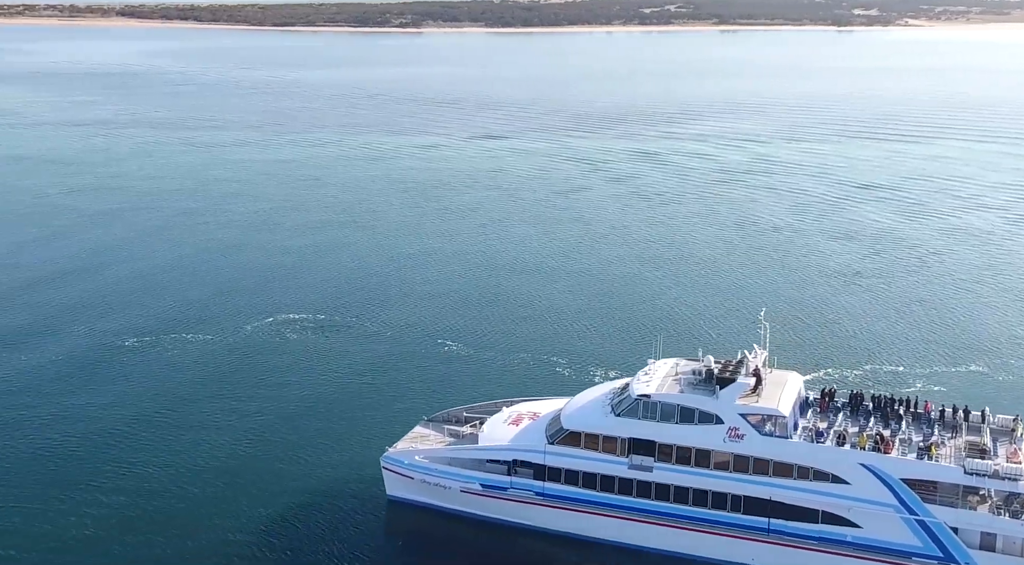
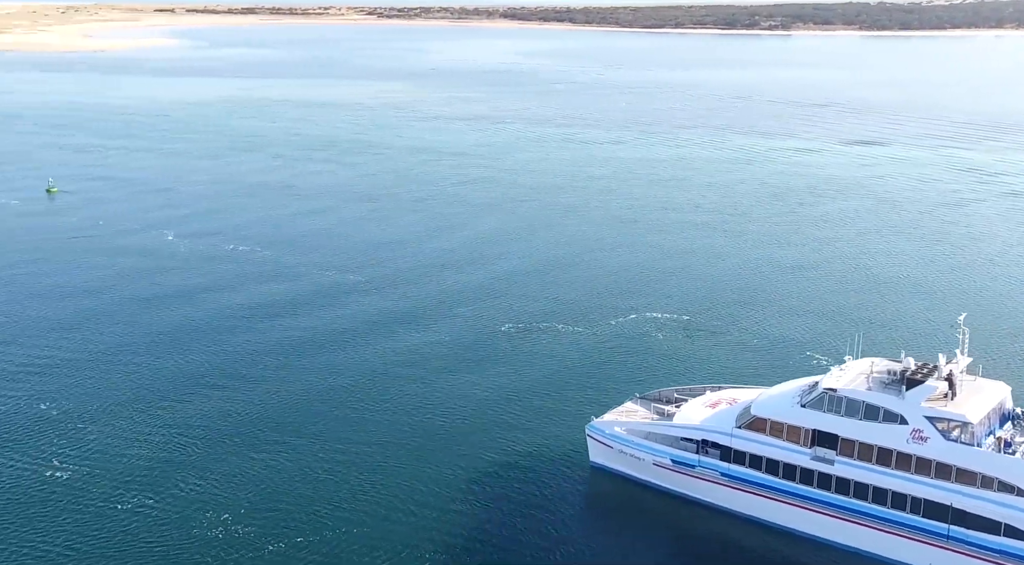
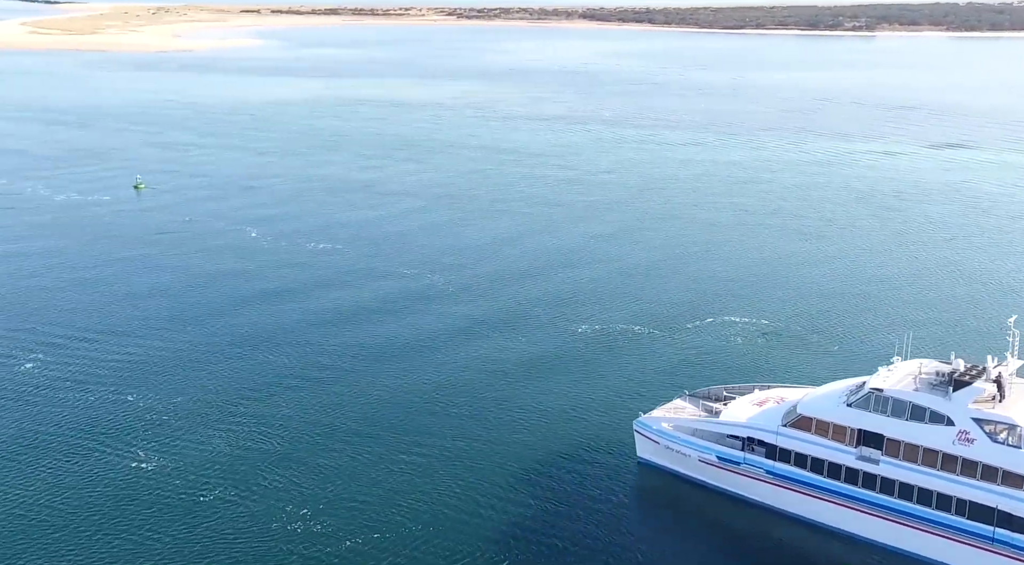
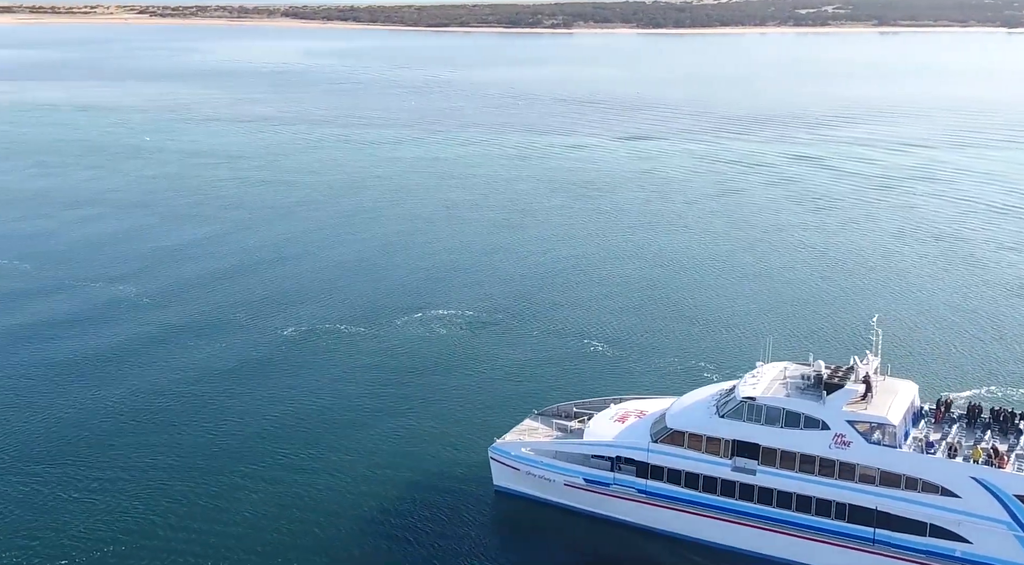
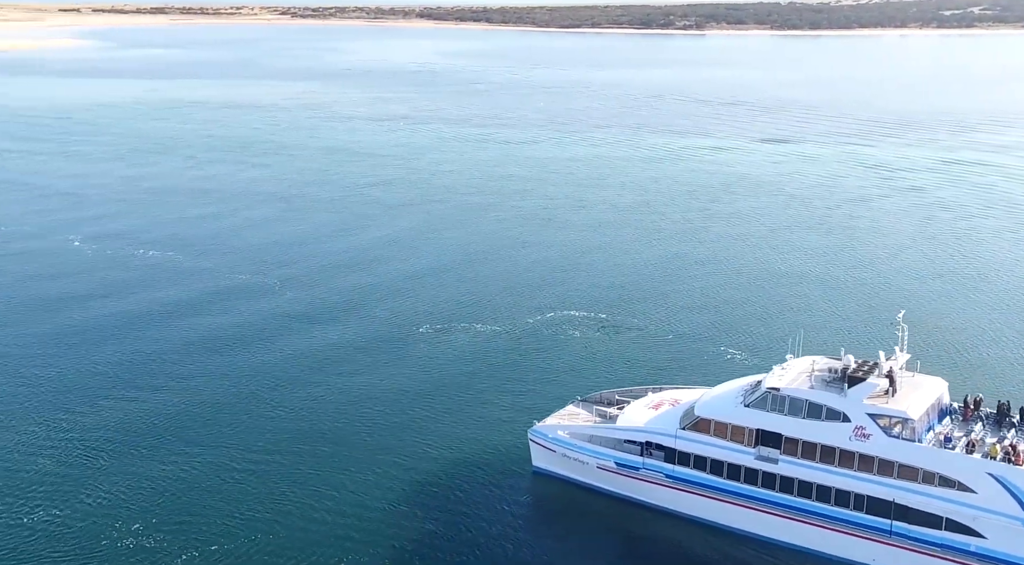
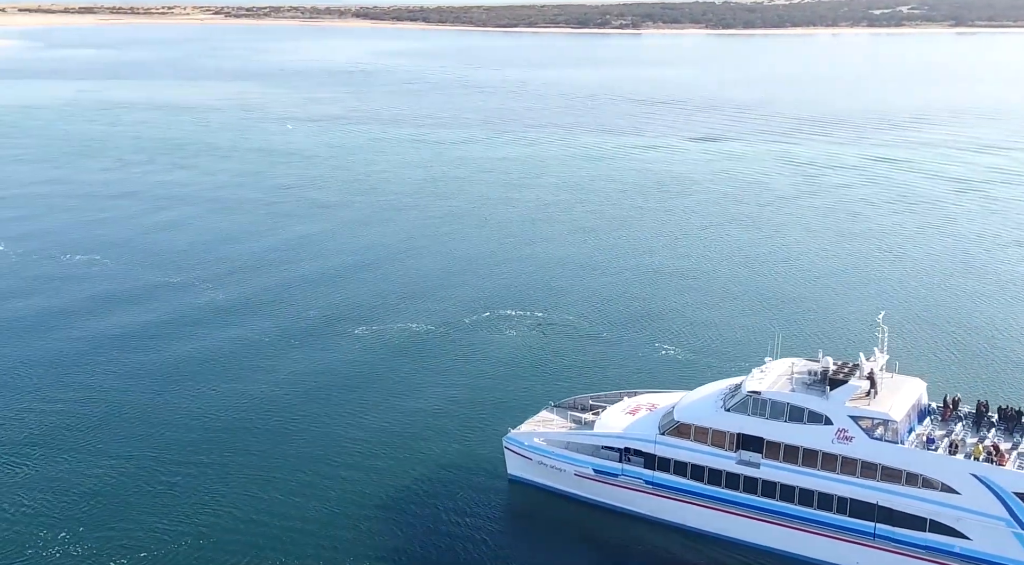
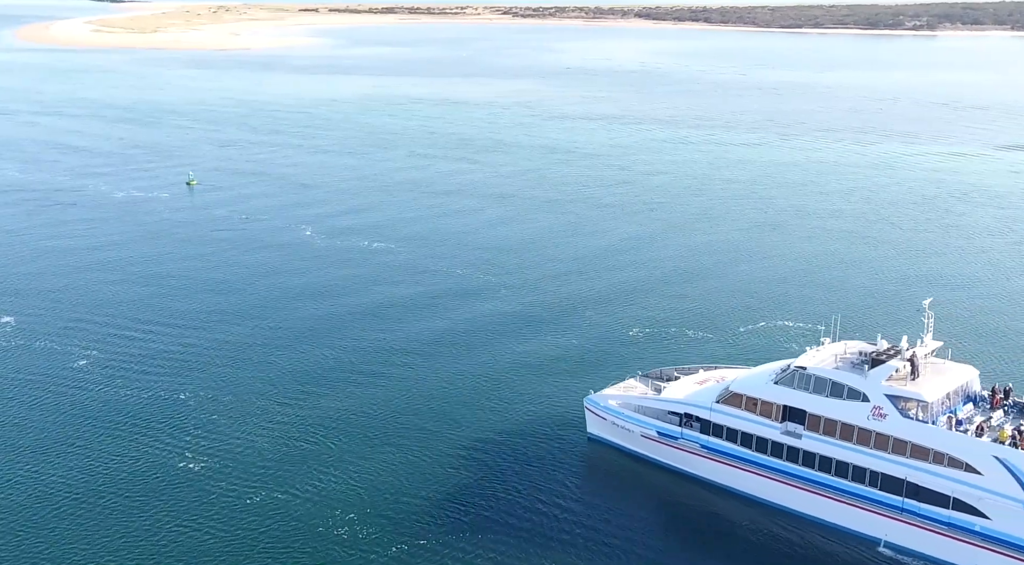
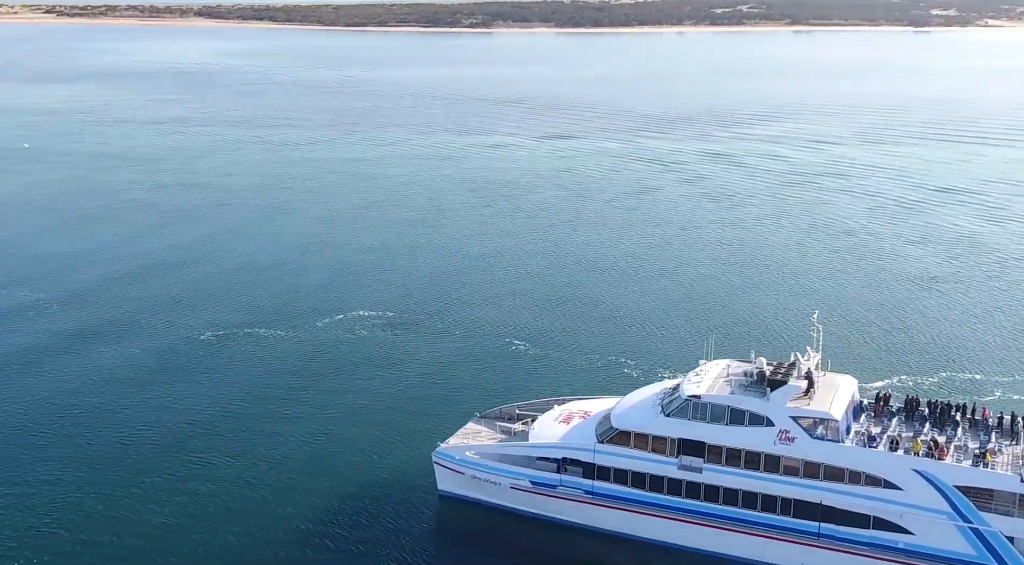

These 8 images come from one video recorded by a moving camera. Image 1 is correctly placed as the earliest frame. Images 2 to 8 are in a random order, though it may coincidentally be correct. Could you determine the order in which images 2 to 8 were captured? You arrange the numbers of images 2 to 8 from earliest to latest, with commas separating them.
8, 4, 6, 5, 2, 3, 7
